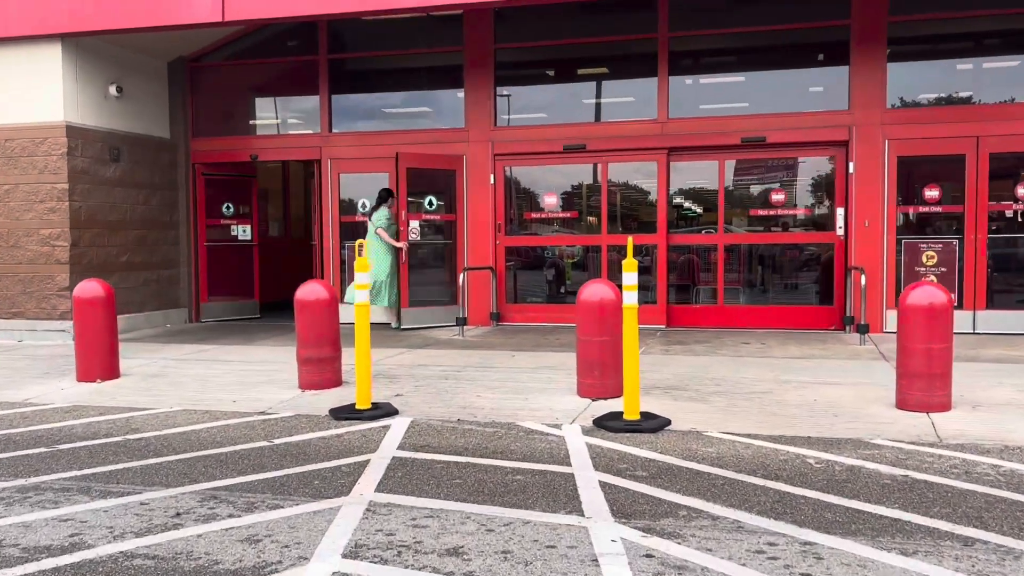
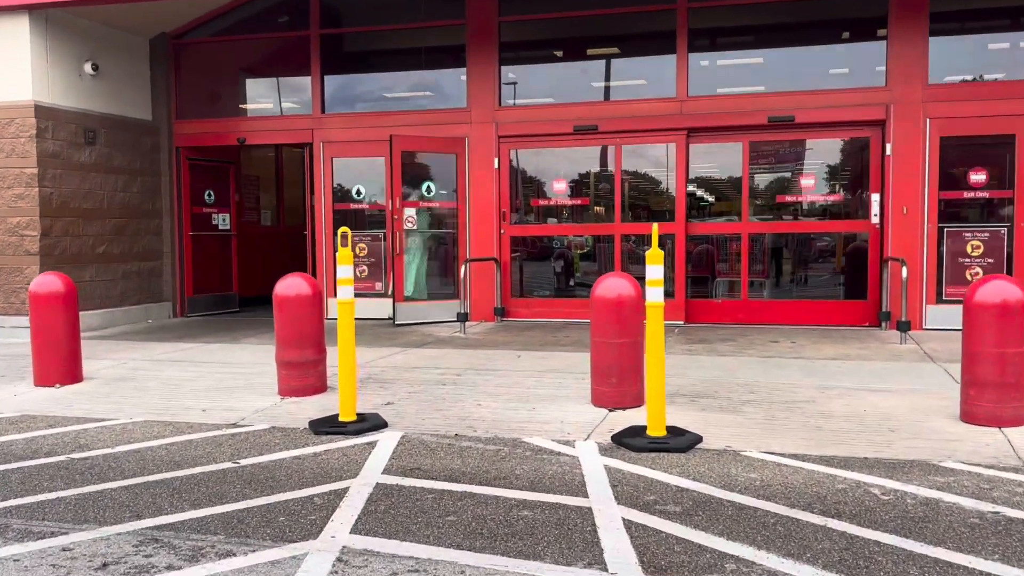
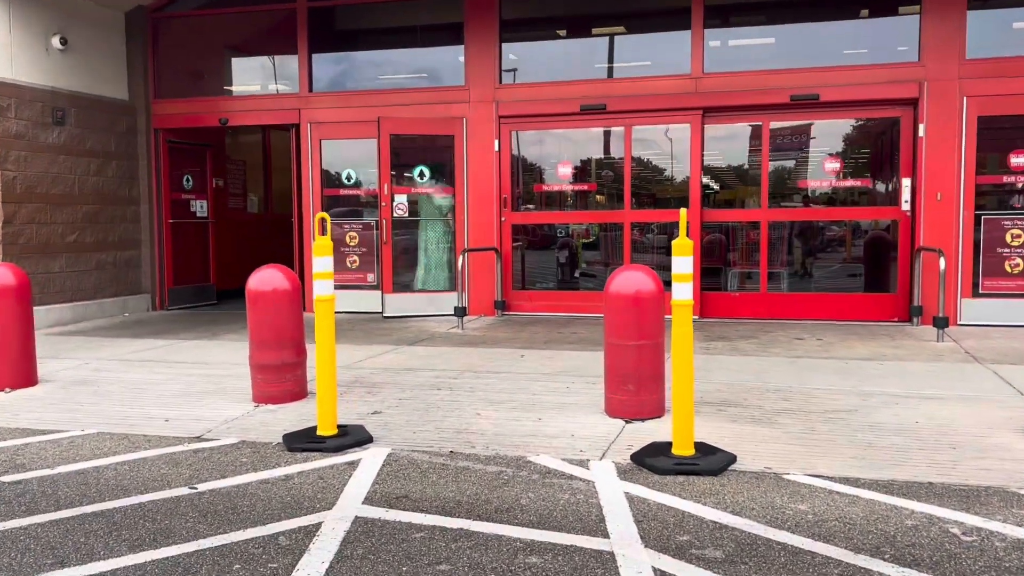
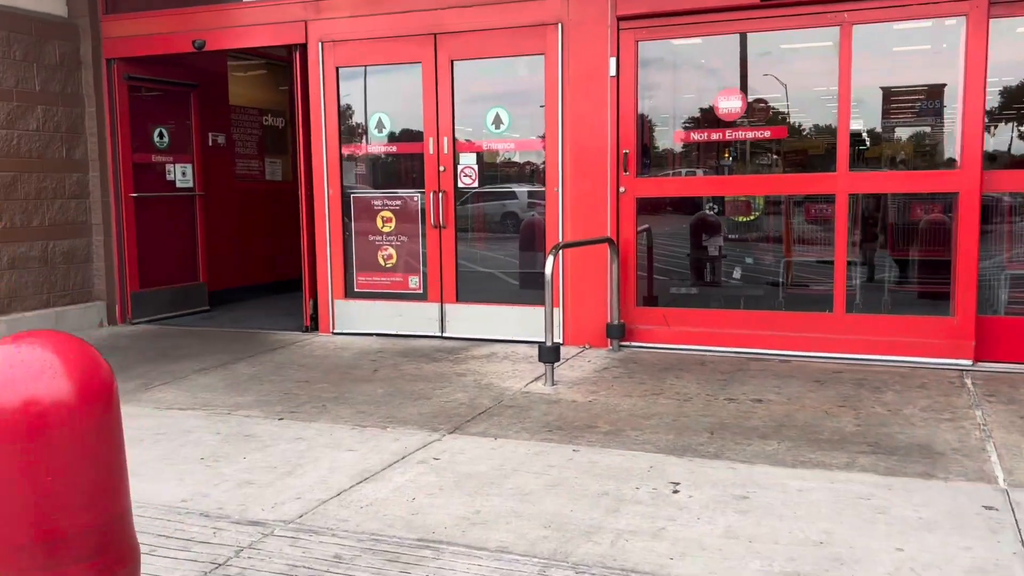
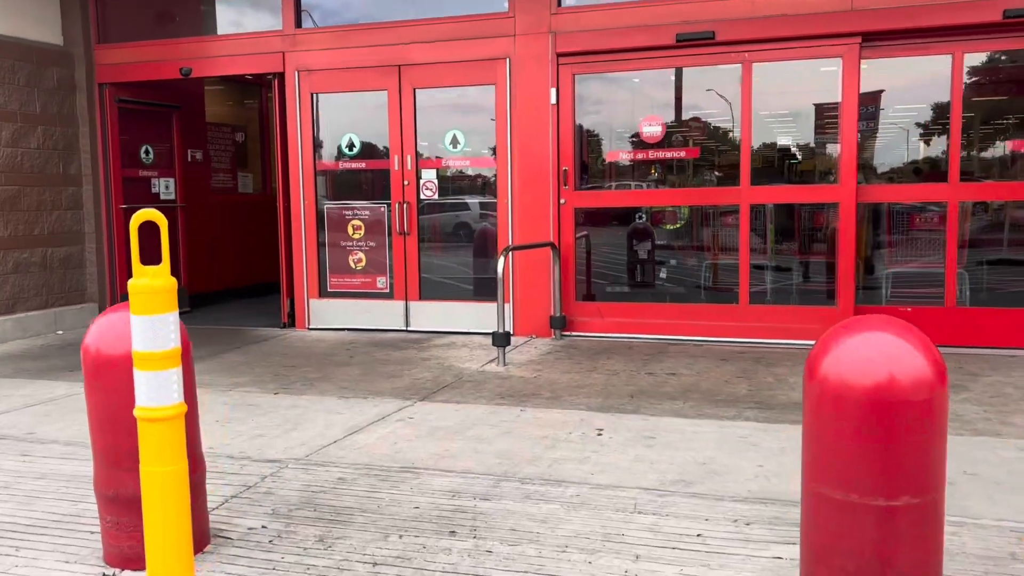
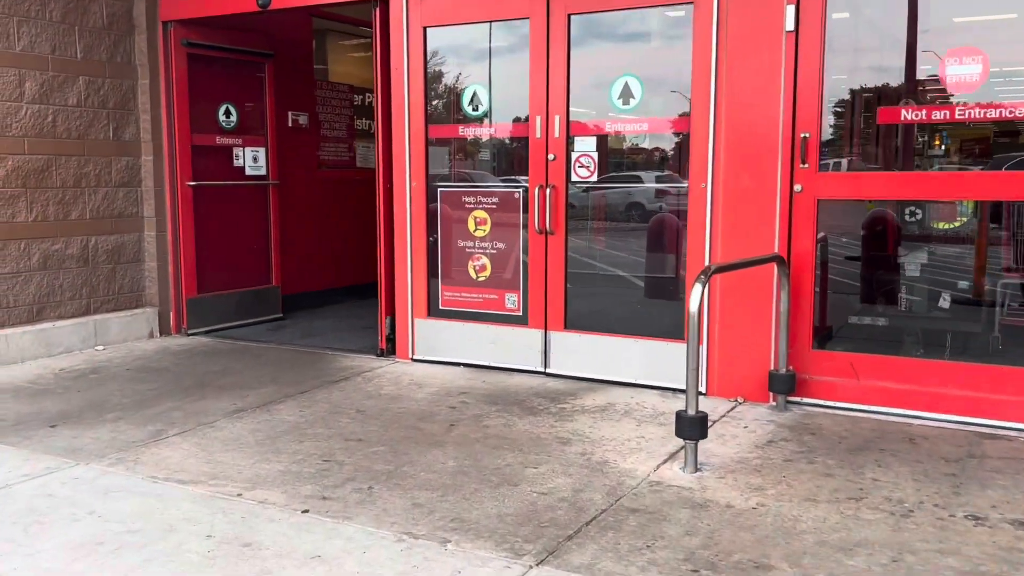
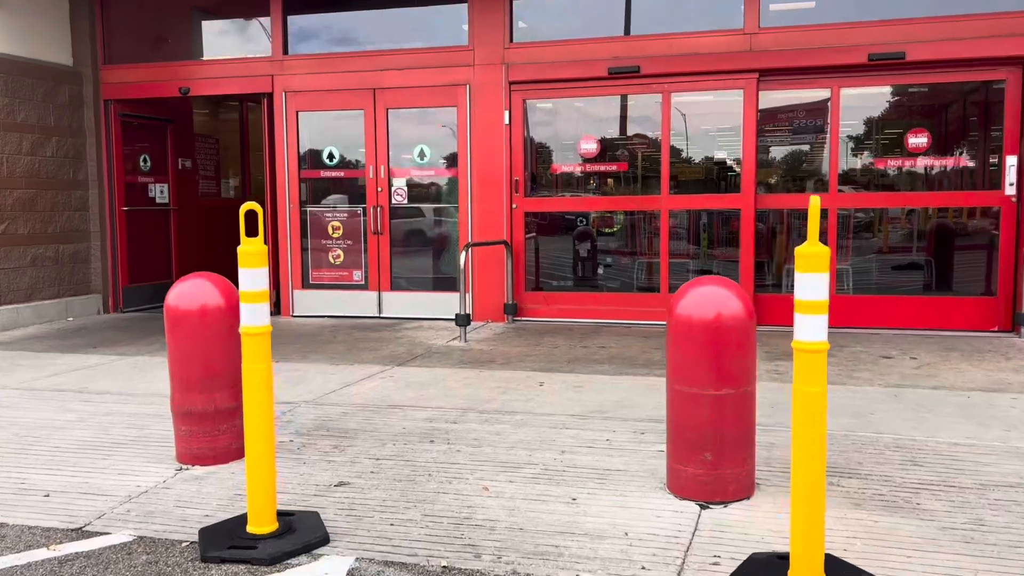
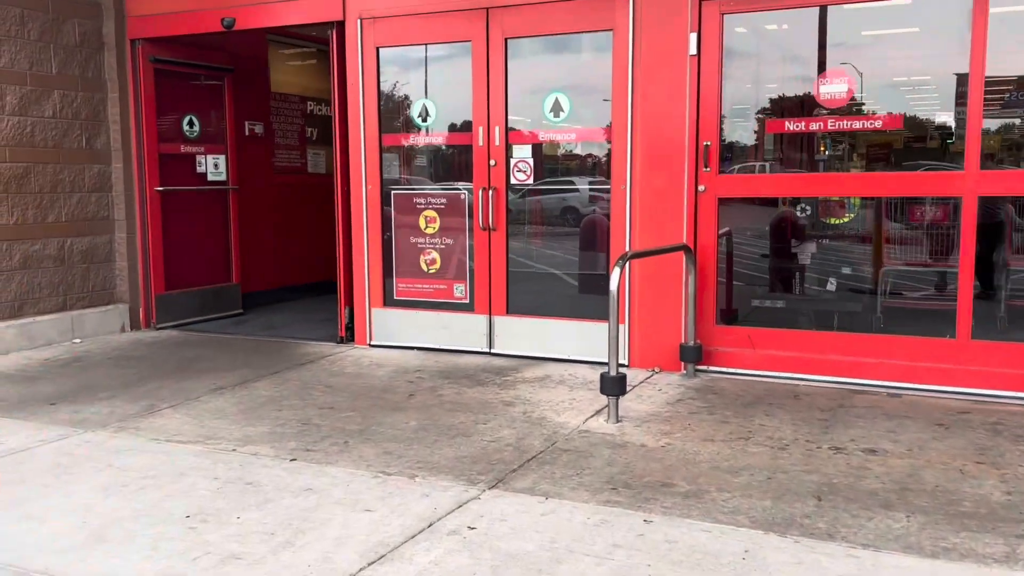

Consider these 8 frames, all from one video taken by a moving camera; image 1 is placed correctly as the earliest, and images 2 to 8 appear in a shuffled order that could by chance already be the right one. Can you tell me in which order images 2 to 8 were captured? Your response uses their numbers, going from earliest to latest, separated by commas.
2, 3, 7, 5, 4, 8, 6
